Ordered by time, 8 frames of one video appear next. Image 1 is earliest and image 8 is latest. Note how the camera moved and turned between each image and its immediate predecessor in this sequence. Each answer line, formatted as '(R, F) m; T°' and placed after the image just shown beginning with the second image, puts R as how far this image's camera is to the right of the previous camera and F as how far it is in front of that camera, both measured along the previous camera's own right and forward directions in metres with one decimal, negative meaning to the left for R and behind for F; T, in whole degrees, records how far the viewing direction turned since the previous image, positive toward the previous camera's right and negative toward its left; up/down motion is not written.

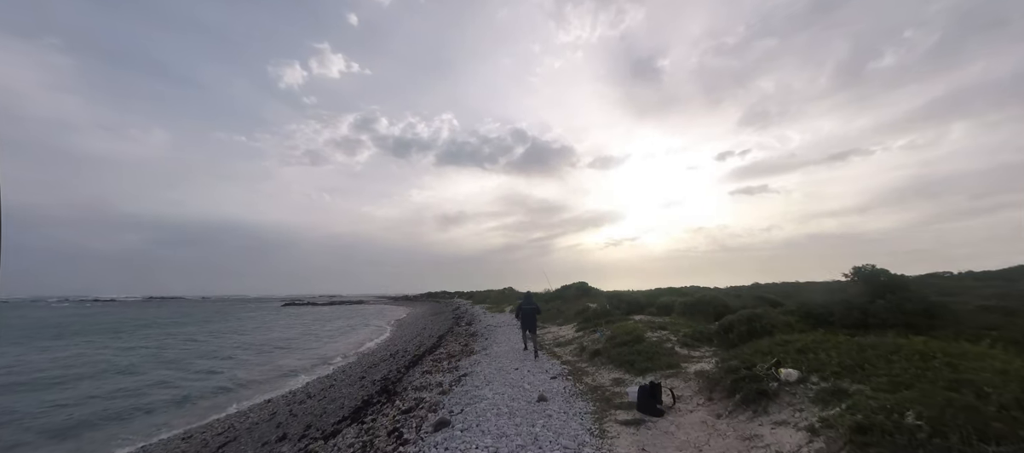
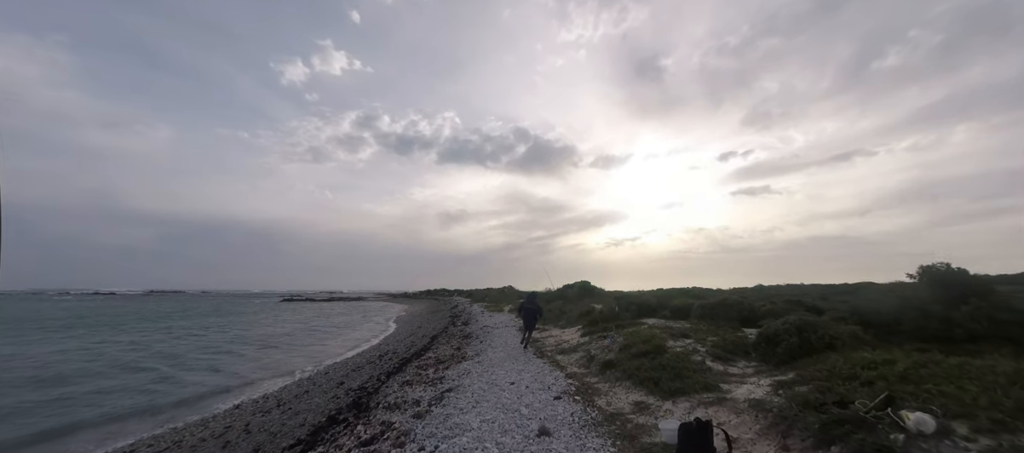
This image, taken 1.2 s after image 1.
(+0.1, +2.3) m; 0°
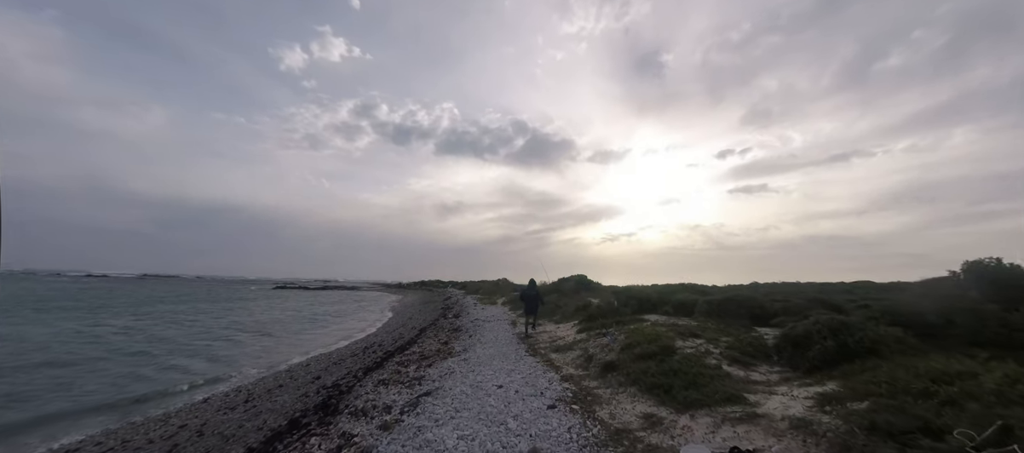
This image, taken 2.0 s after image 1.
(+0.2, +1.5) m; +1°
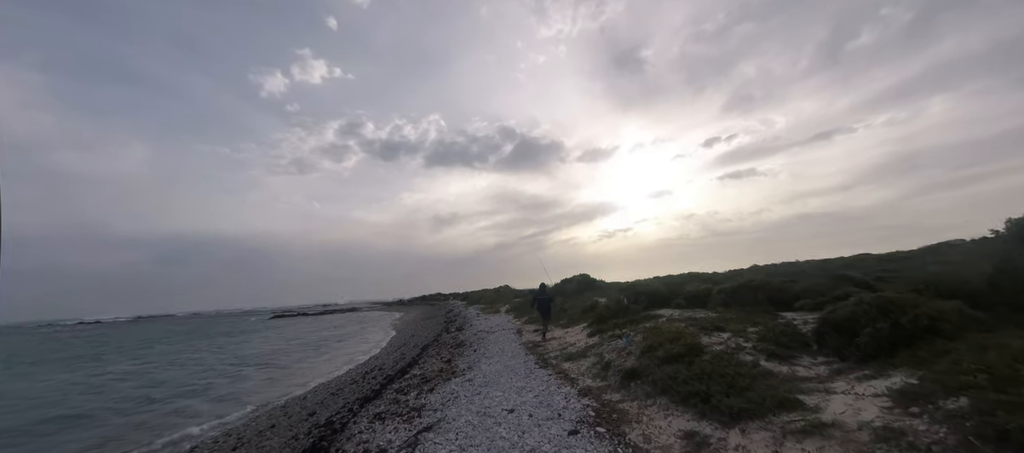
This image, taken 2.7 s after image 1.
(0.0, +1.1) m; +1°
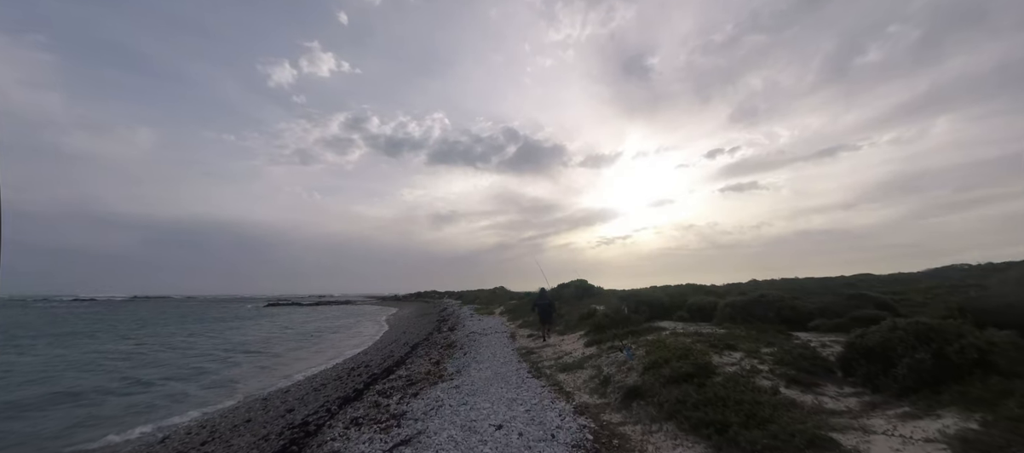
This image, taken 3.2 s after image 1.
(0.0, +0.9) m; 0°
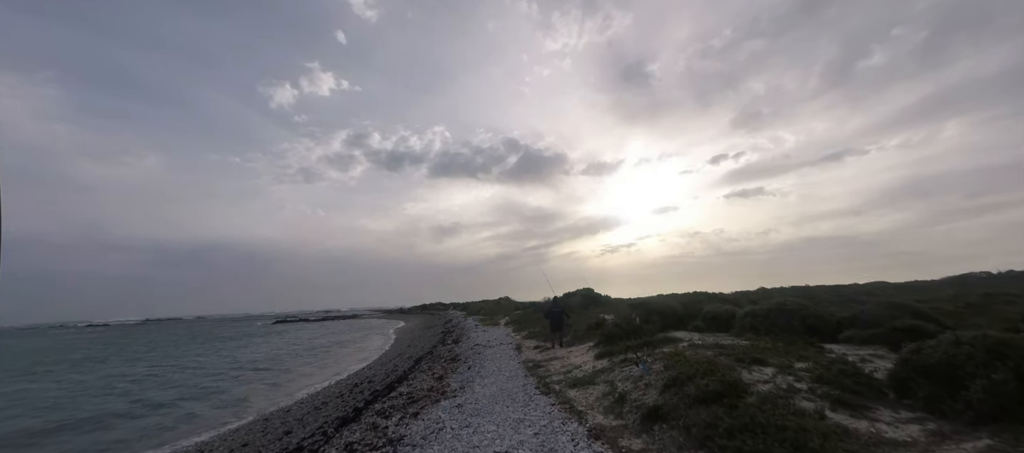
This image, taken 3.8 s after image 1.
(0.0, +0.7) m; -1°
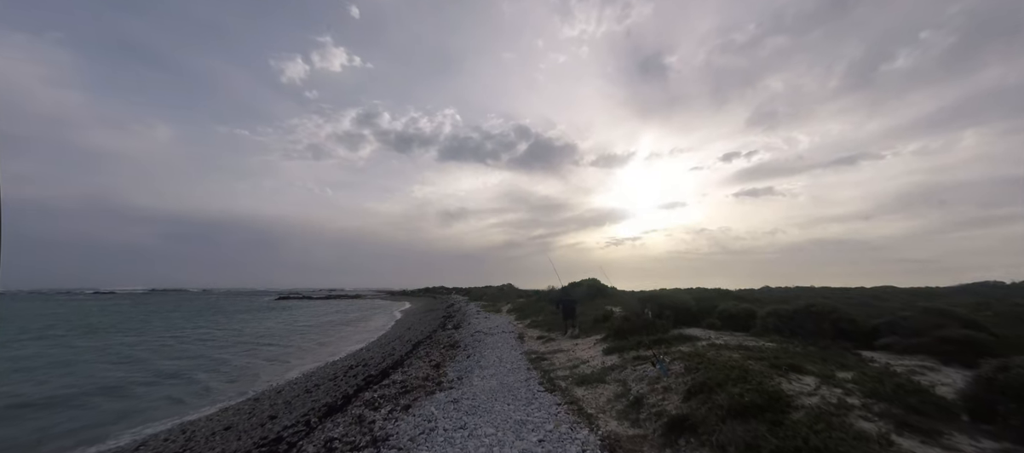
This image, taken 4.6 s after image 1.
(-0.1, +1.1) m; -1°
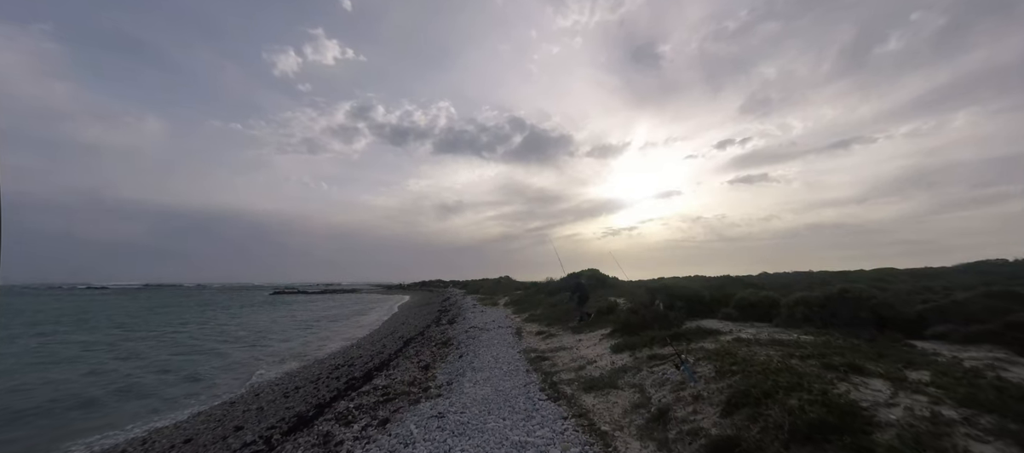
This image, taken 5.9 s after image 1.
(+0.1, +1.7) m; +1°
